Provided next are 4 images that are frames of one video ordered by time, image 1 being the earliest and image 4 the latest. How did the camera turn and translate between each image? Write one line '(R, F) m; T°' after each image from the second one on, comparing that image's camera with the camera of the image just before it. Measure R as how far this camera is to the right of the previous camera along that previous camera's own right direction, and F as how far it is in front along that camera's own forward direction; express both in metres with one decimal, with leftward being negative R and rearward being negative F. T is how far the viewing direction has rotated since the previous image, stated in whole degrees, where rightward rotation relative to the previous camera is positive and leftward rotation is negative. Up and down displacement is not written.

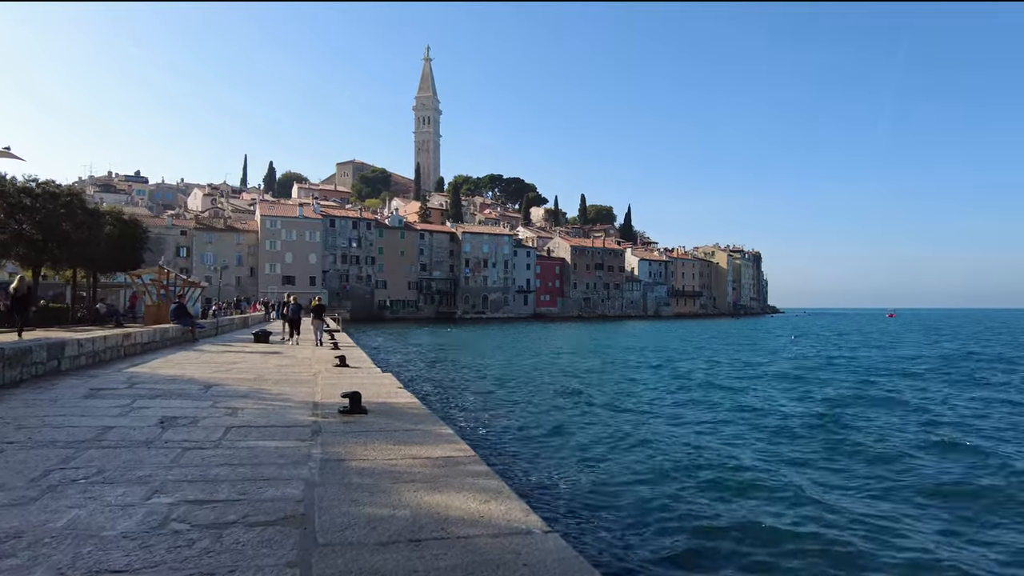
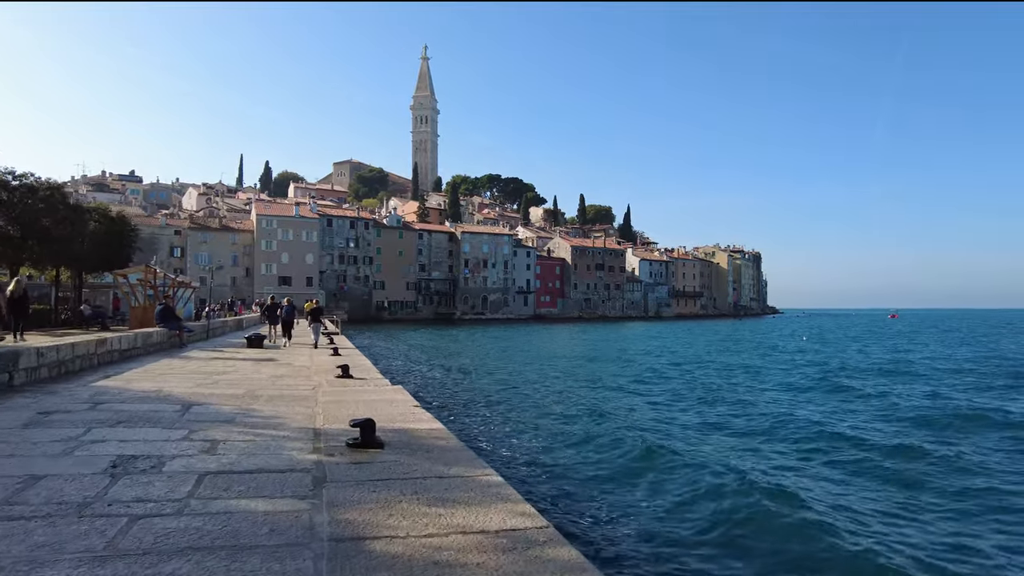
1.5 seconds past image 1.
(-0.4, +1.2) m; 0°
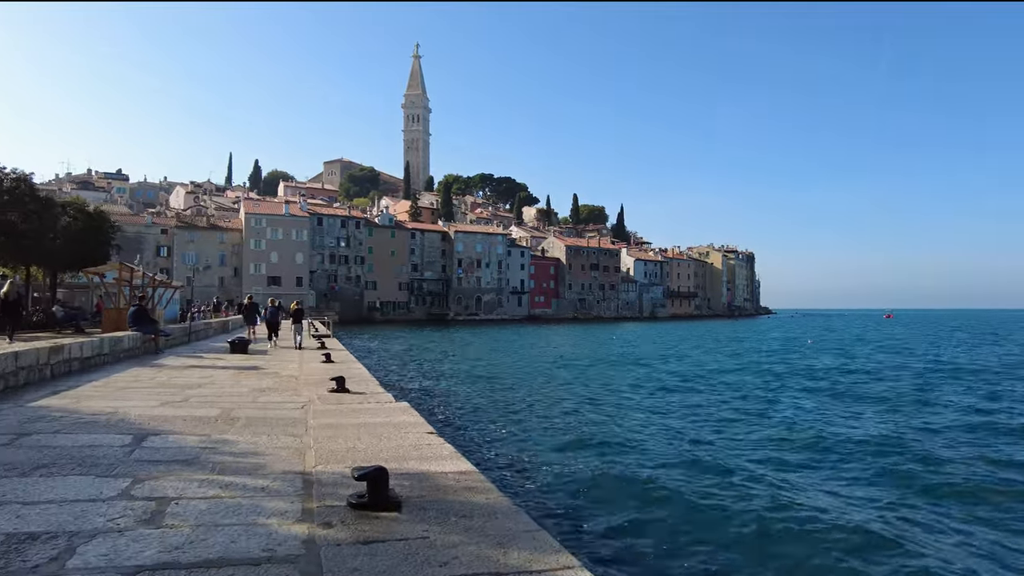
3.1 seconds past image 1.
(-0.4, +1.2) m; +1°
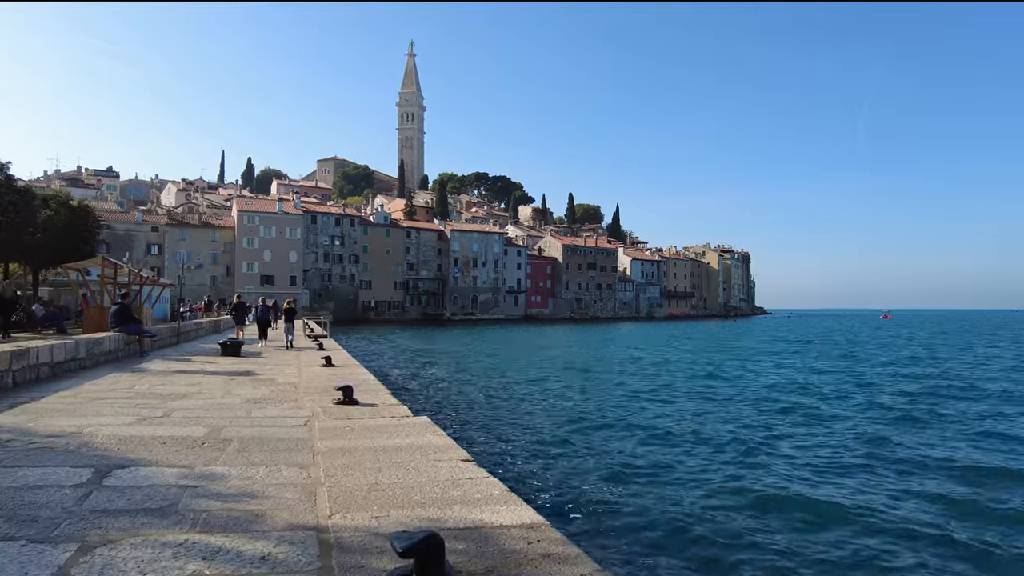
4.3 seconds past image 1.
(-0.4, +1.0) m; +1°
